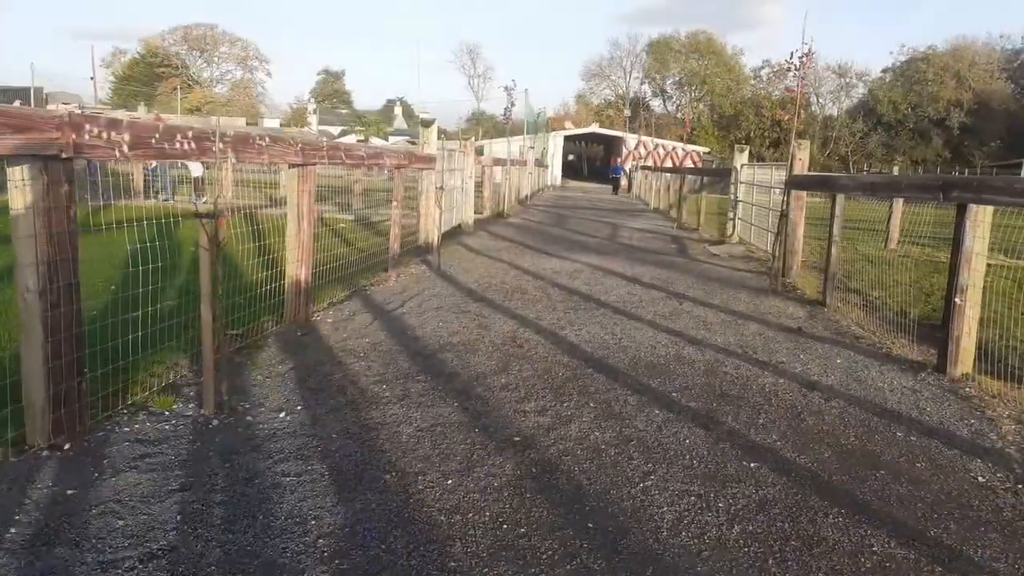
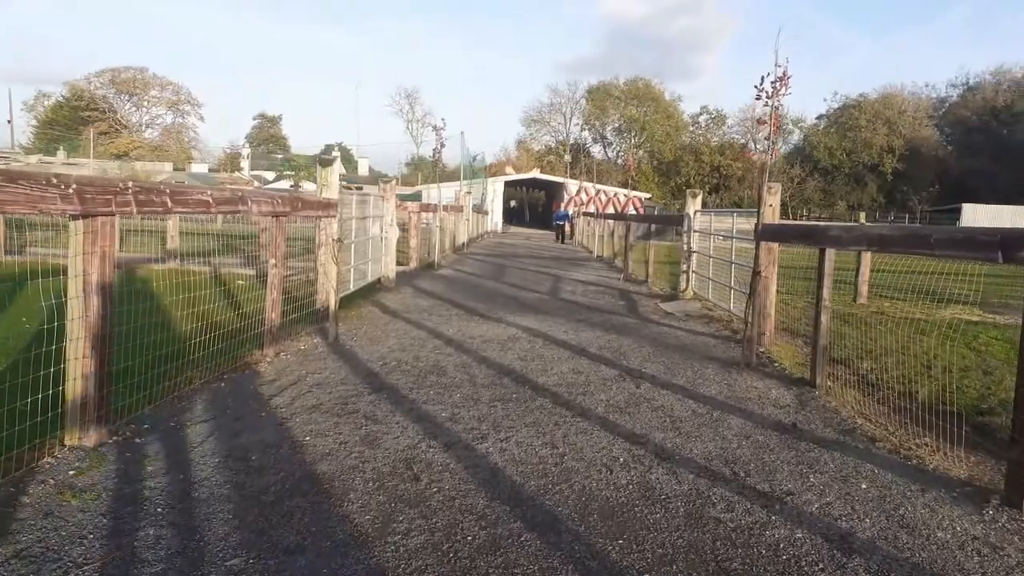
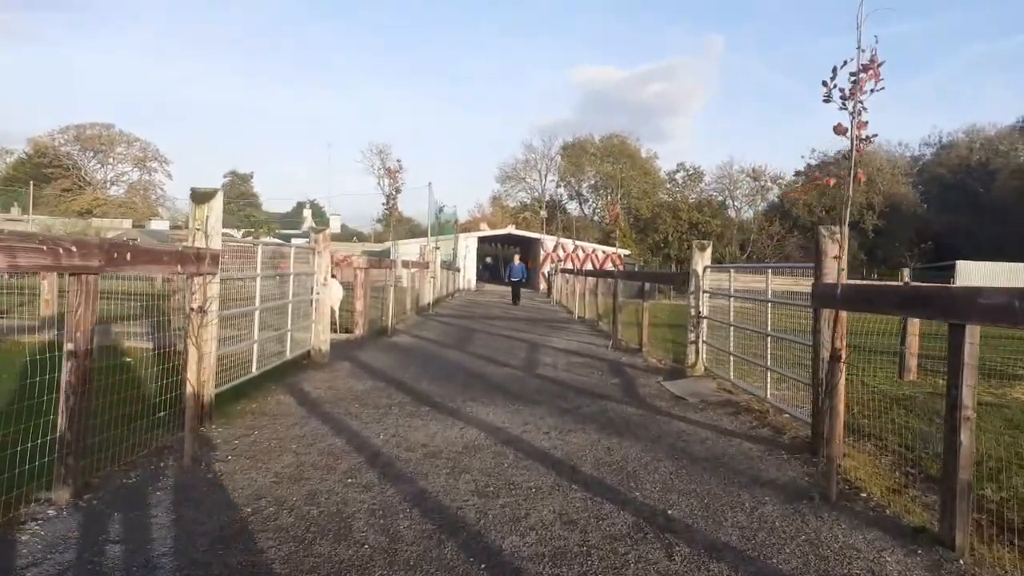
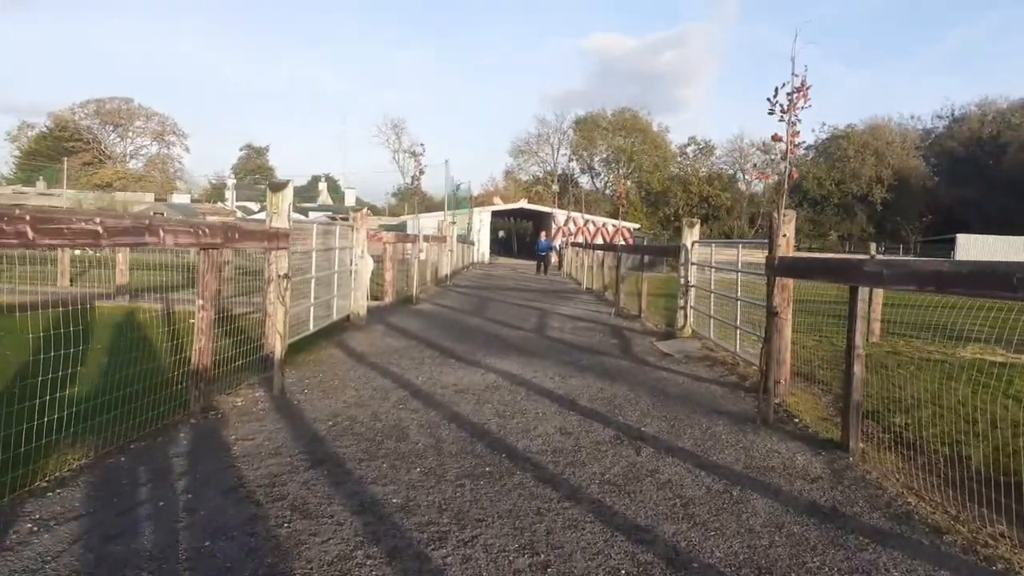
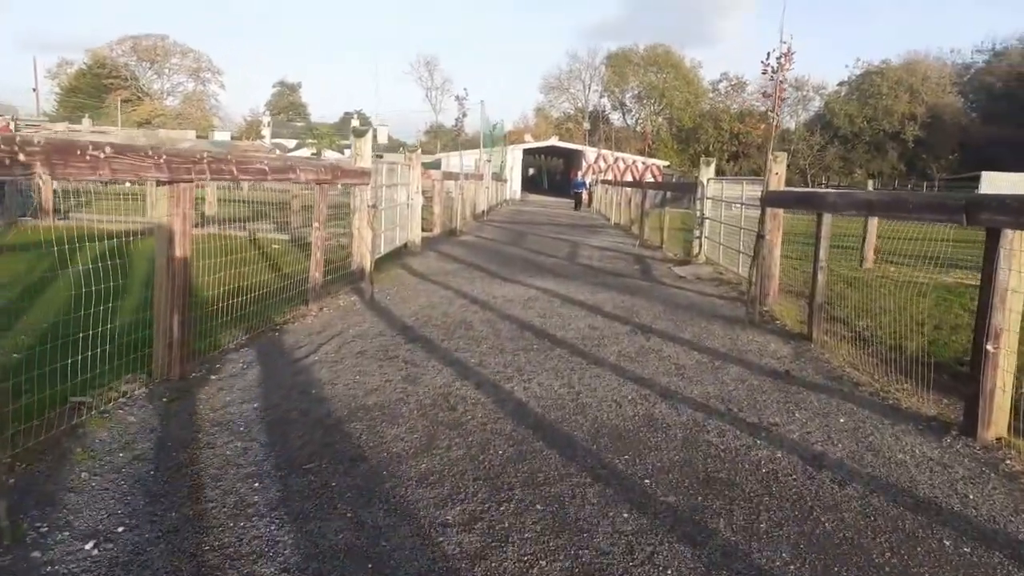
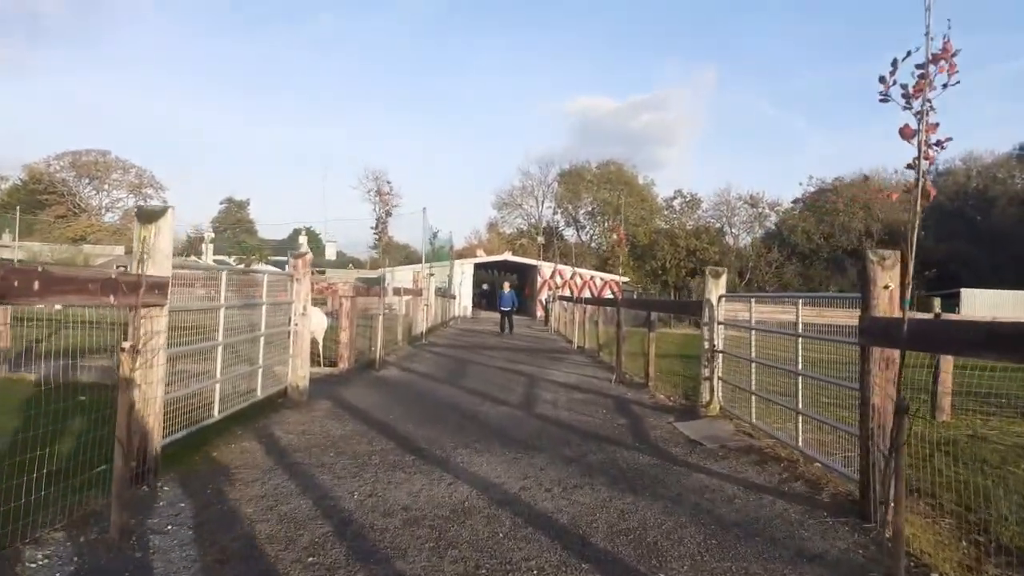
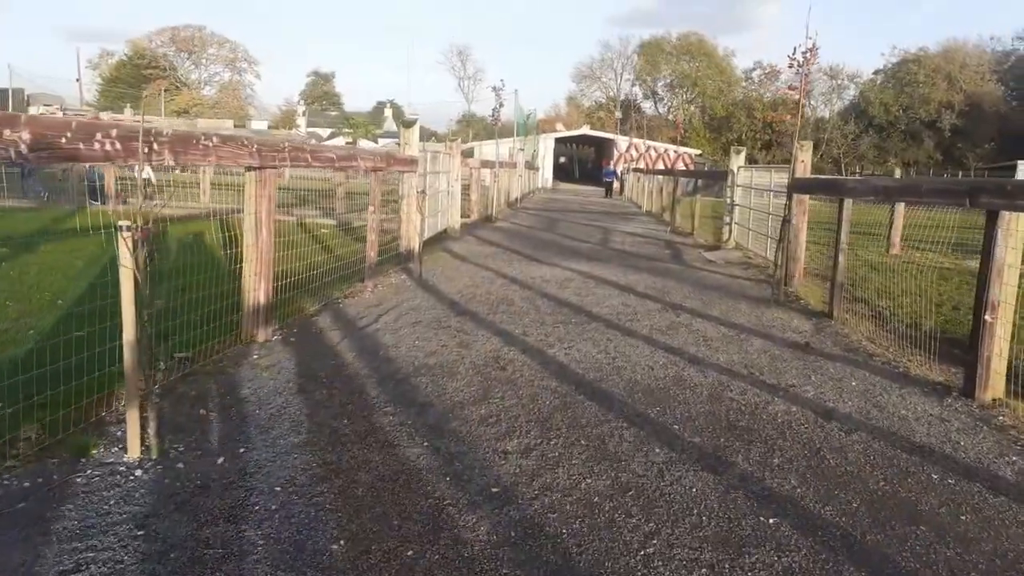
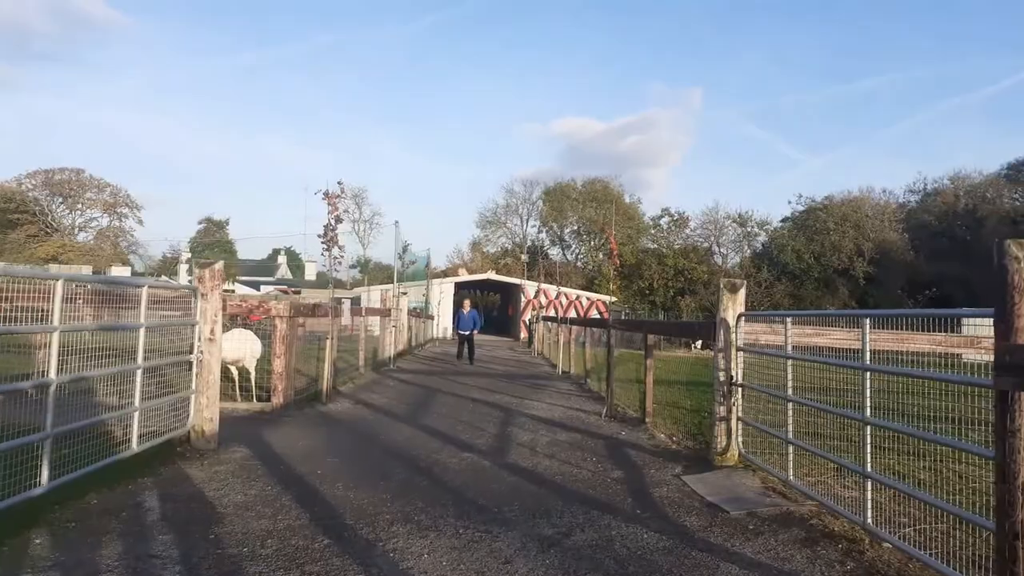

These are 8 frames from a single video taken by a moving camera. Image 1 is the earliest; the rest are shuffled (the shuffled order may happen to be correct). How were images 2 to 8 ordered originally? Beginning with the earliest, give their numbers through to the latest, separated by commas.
7, 5, 2, 4, 3, 6, 8
